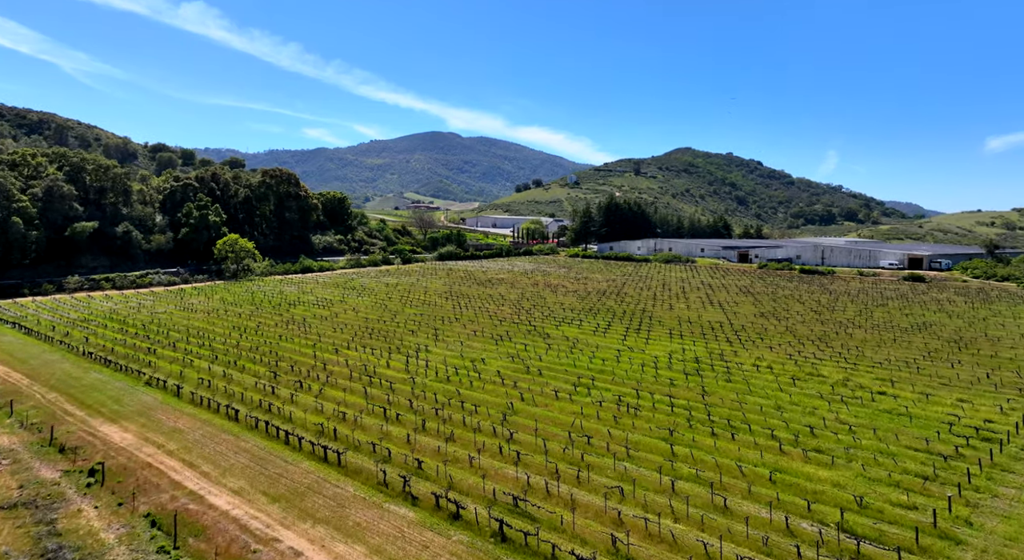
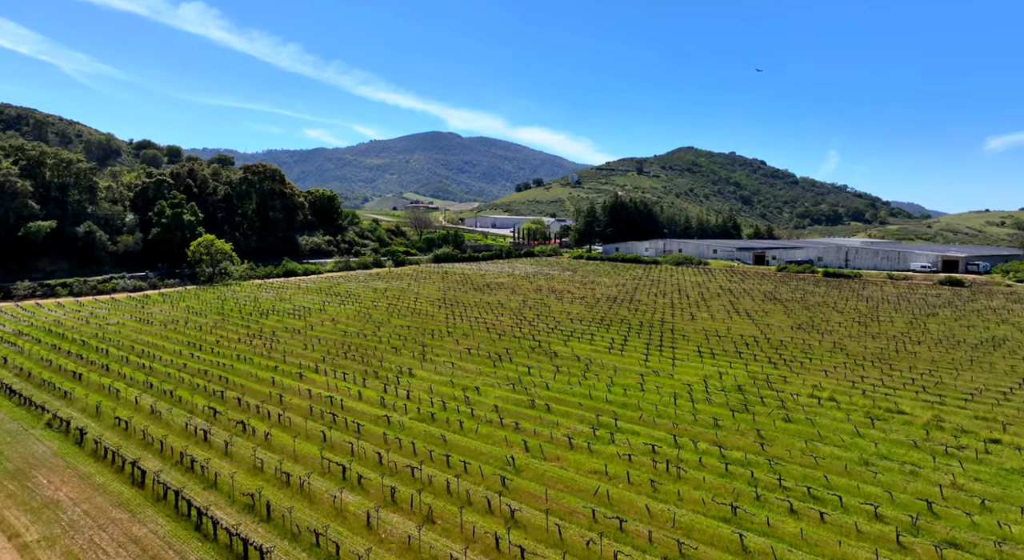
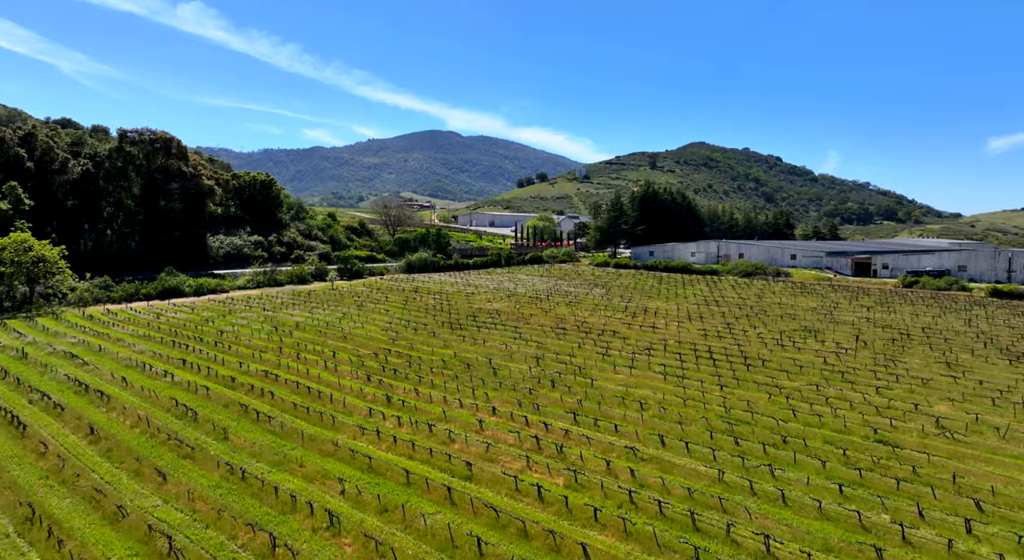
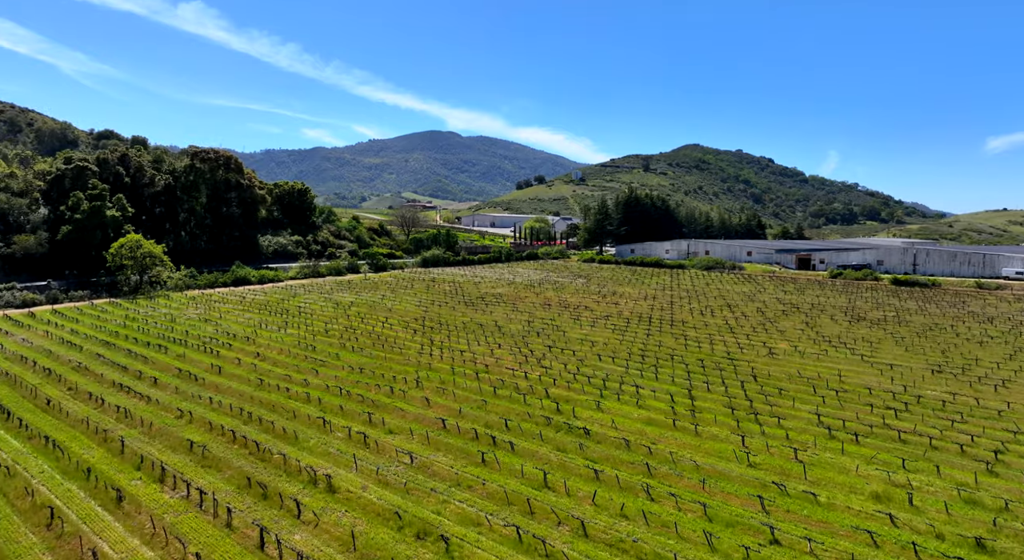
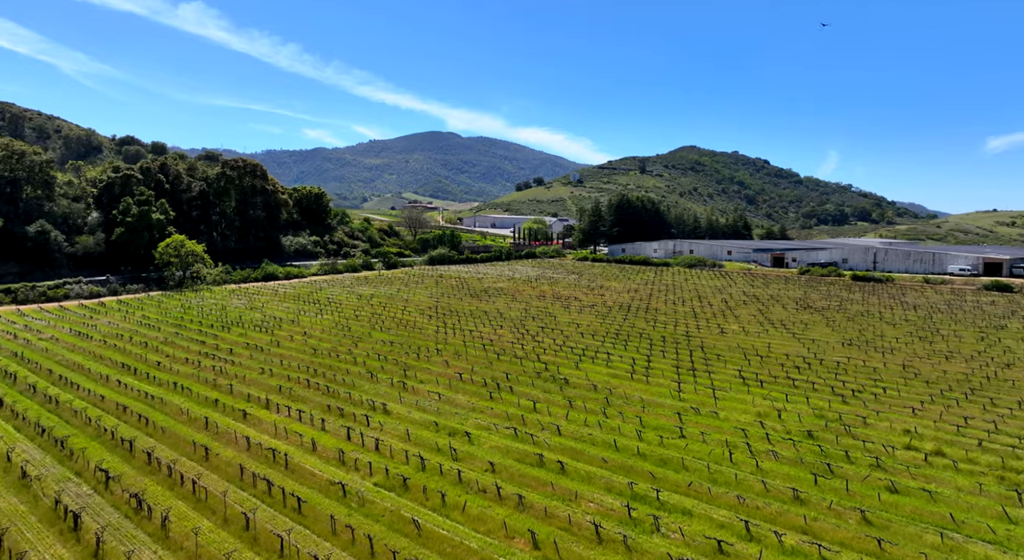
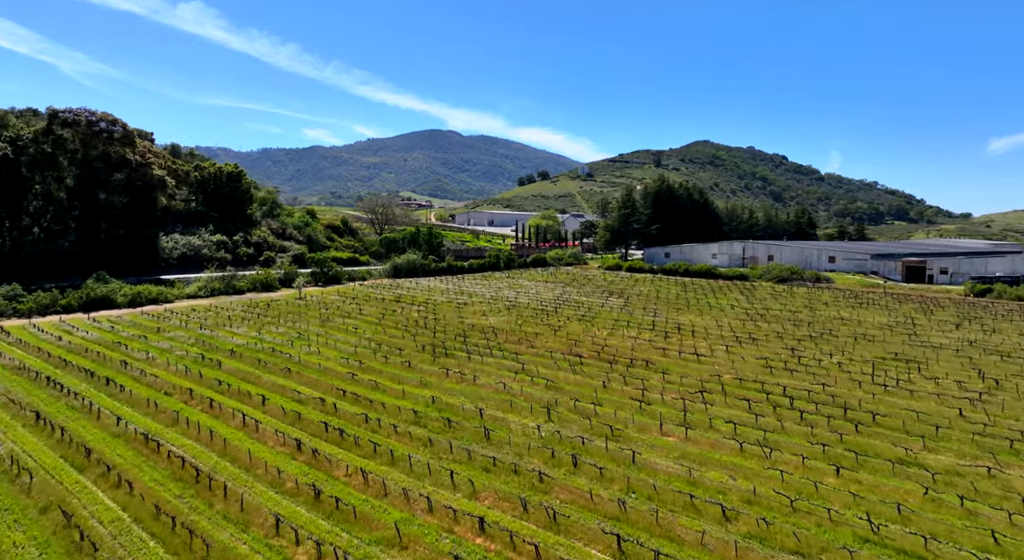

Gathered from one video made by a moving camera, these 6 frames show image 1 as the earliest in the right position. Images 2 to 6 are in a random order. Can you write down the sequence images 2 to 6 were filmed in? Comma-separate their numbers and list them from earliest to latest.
2, 5, 4, 3, 6
